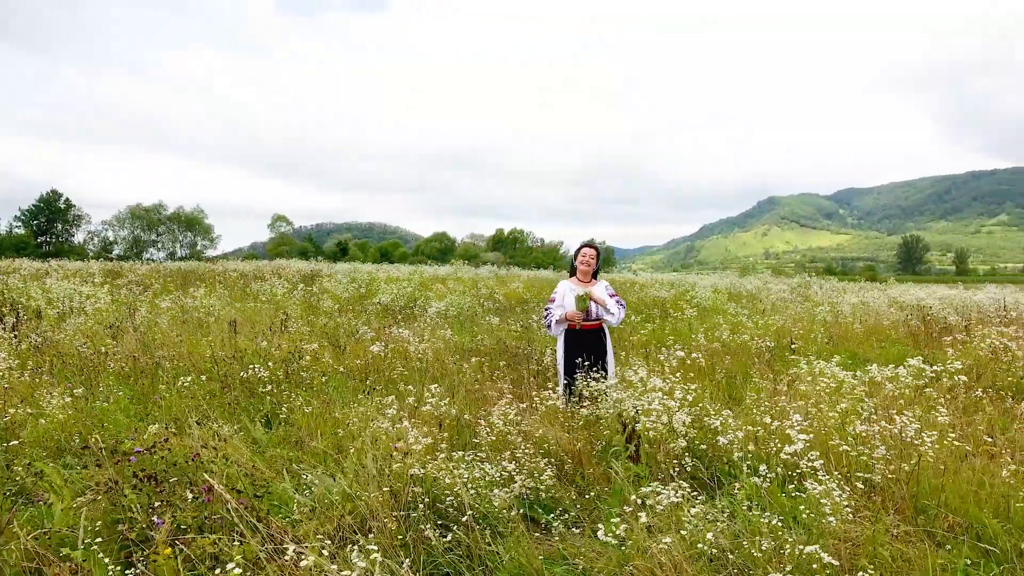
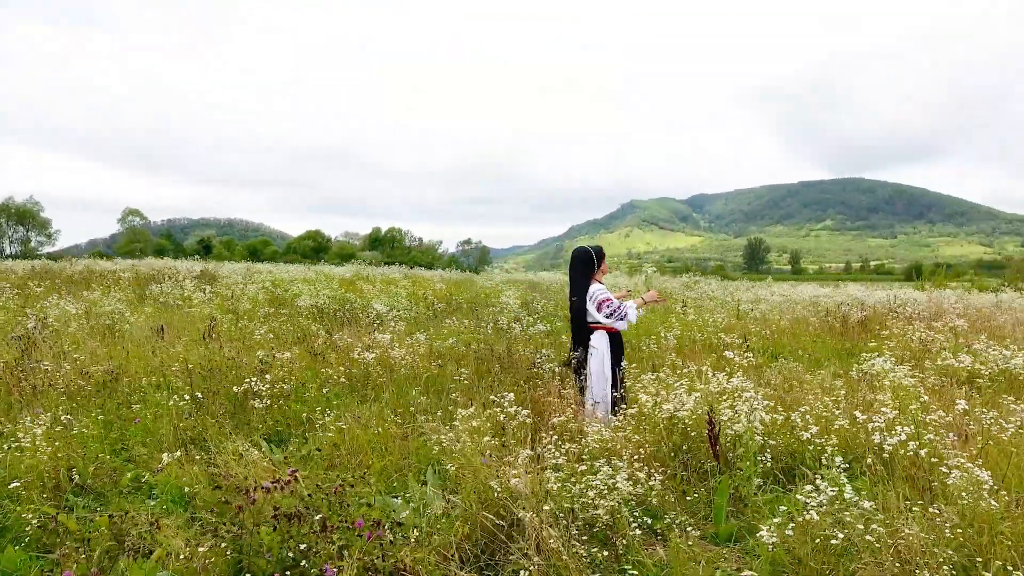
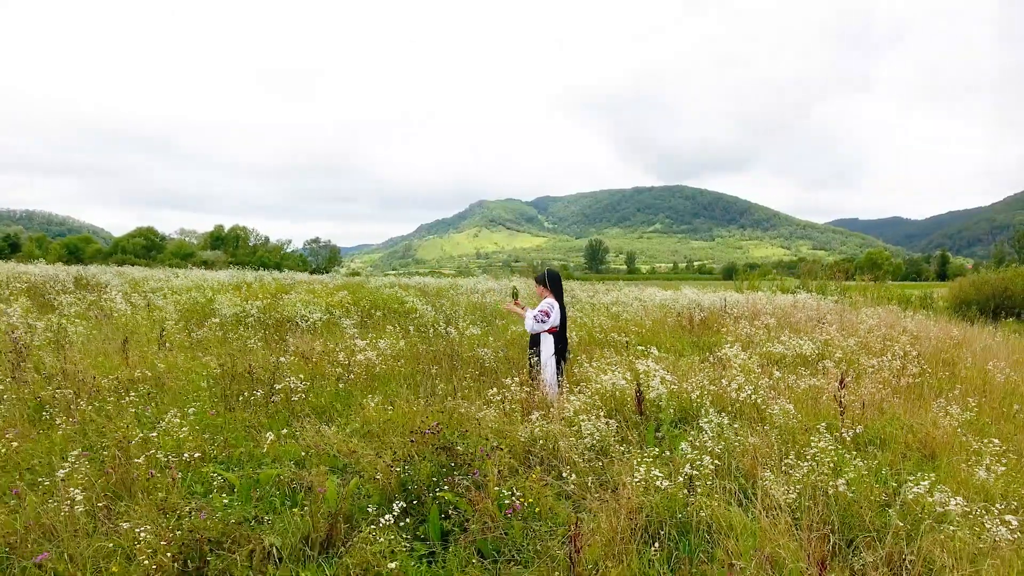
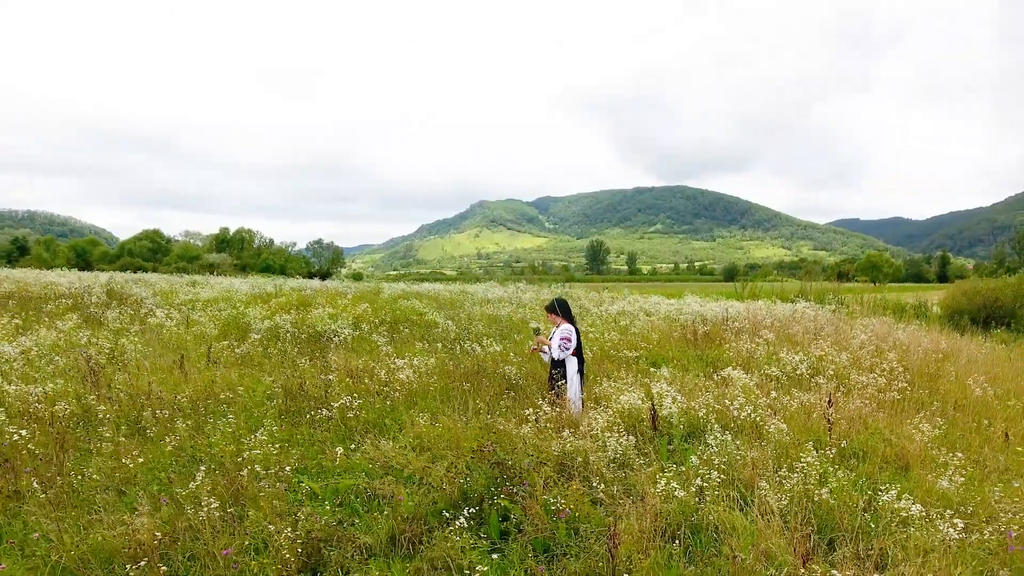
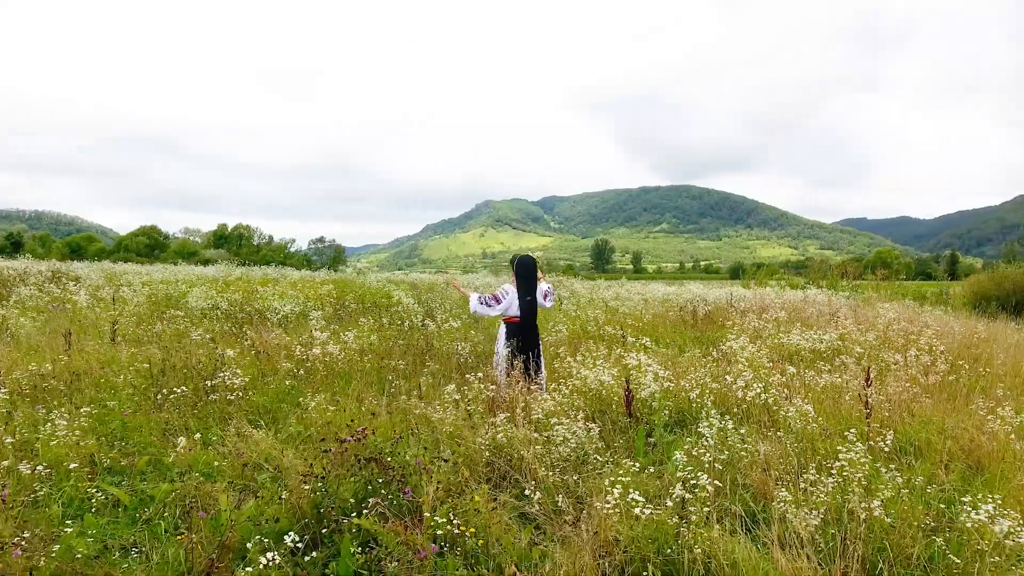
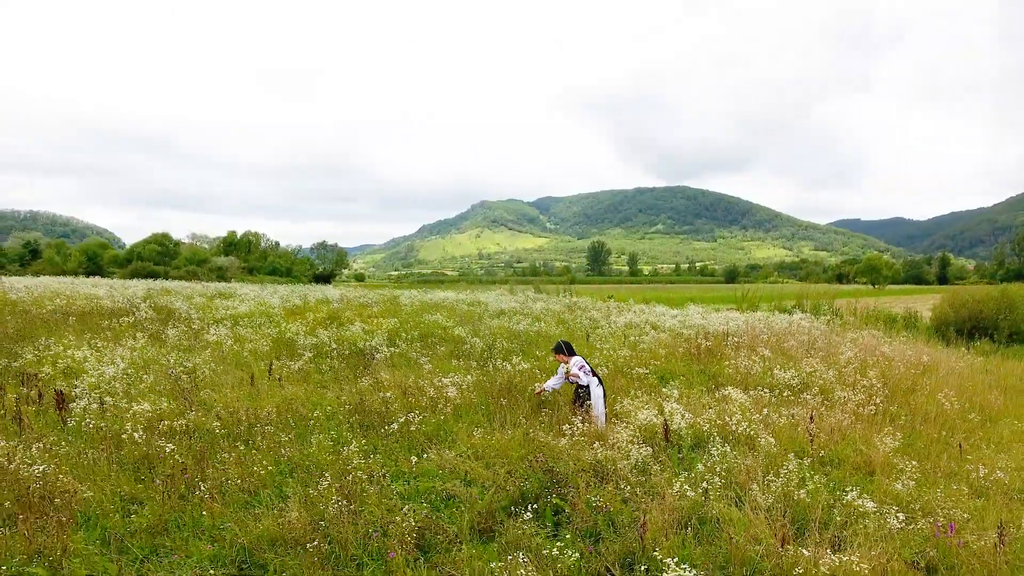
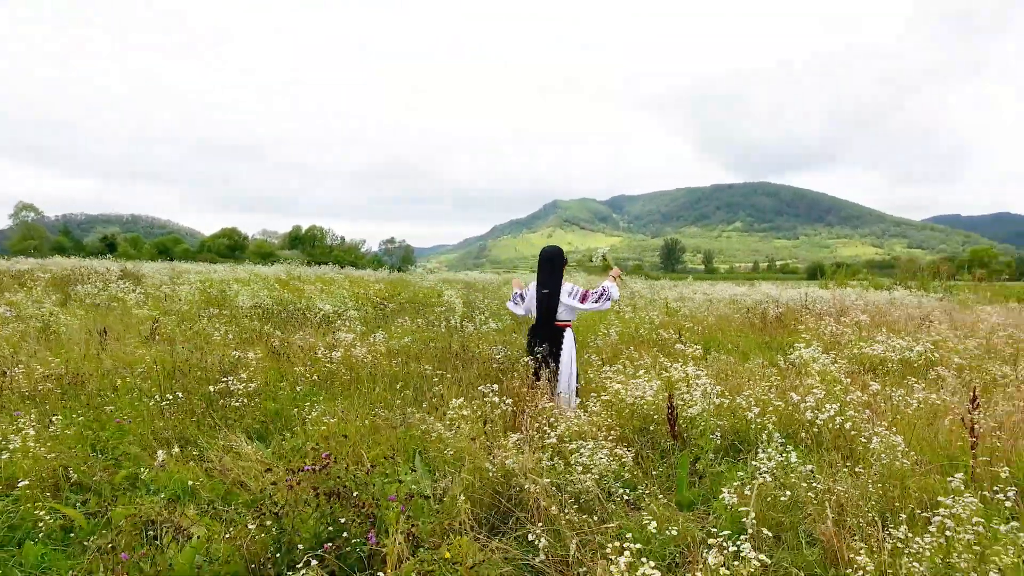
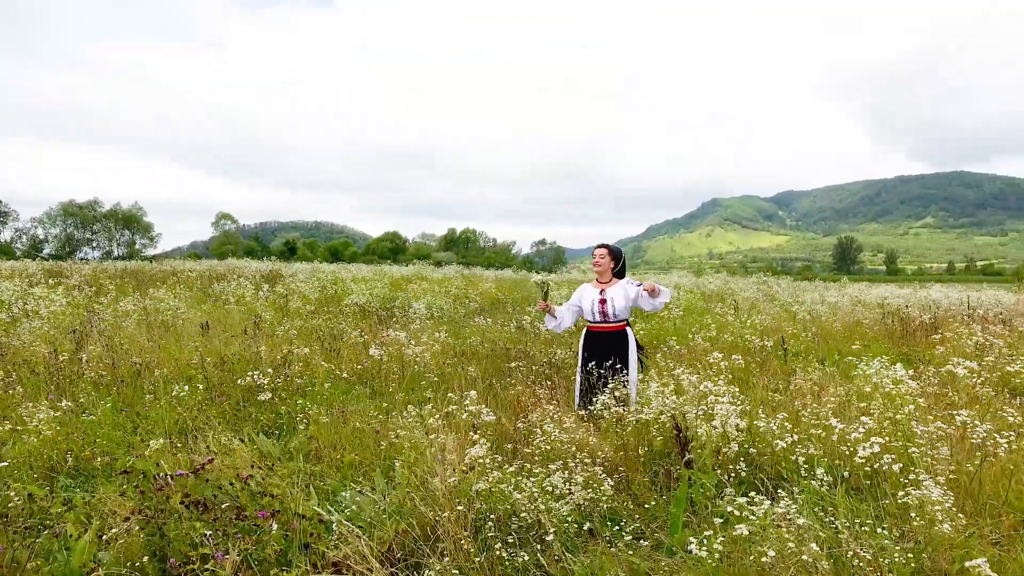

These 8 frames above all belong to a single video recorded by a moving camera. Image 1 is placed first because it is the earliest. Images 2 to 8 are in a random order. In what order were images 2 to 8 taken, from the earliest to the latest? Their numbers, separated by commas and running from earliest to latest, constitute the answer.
8, 2, 7, 5, 3, 4, 6
